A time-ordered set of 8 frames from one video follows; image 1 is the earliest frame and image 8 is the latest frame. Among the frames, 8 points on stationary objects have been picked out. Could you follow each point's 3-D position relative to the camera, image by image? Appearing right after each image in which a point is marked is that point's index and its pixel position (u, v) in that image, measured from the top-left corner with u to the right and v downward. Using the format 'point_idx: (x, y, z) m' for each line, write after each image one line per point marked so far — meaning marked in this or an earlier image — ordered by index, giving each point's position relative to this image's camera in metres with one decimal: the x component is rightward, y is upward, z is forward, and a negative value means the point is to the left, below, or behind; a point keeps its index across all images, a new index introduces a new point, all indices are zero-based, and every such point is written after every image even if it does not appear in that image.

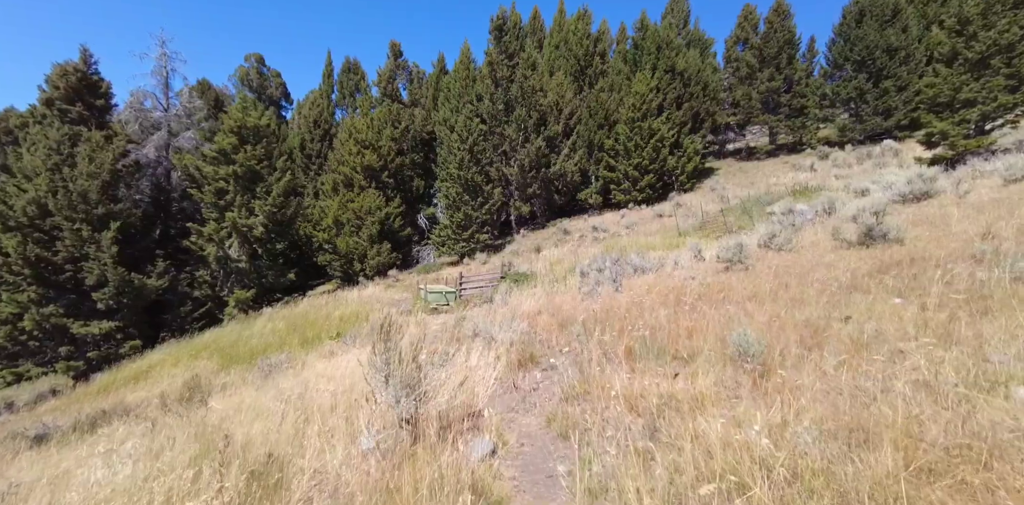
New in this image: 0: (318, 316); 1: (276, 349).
0: (-6.5, -2.2, +15.6) m
1: (-6.3, -2.6, +12.3) m
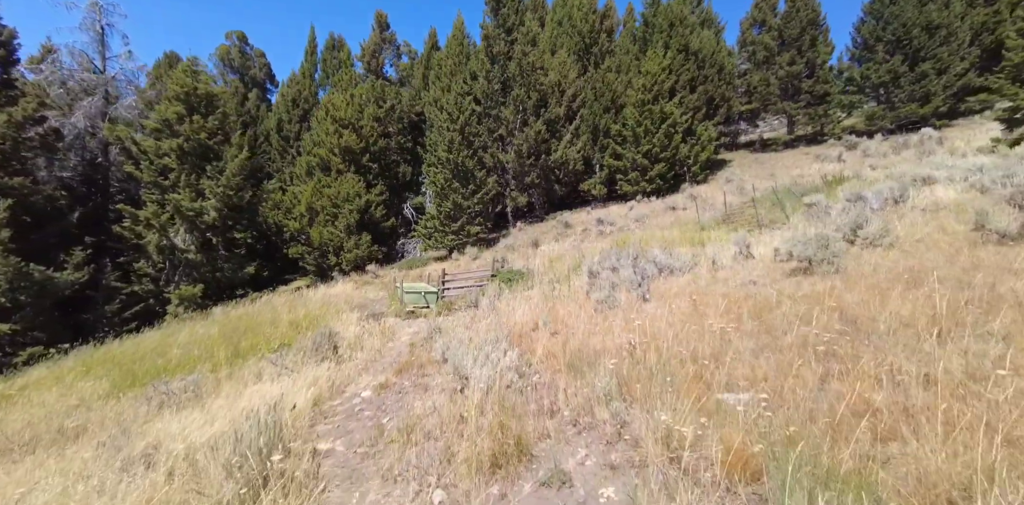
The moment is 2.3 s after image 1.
0: (-6.7, -1.9, +12.9) m
1: (-6.5, -2.4, +9.6) m
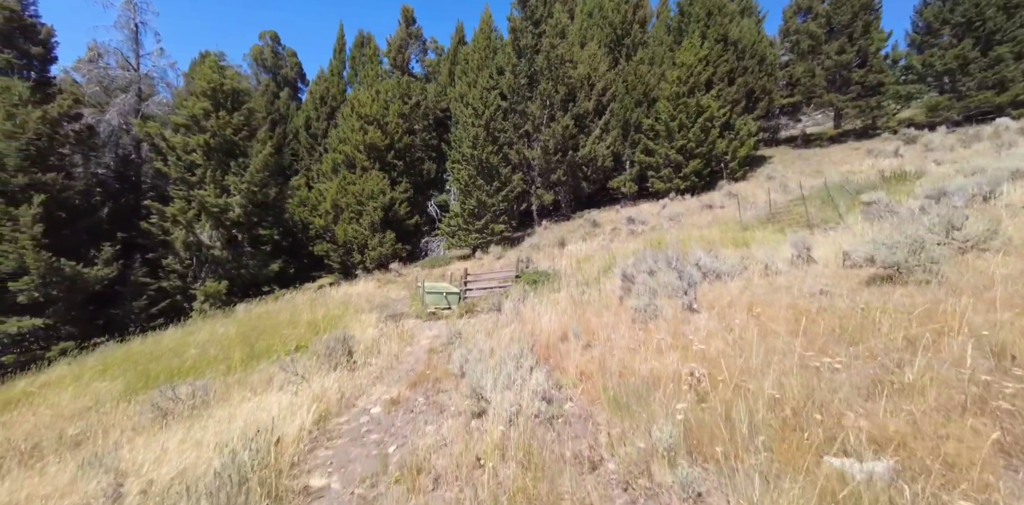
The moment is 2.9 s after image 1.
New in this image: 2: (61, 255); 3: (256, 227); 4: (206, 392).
0: (-6.0, -1.8, +12.5) m
1: (-6.0, -2.3, +9.2) m
2: (-14.3, -0.1, +14.8) m
3: (-10.7, +1.1, +19.5) m
4: (-4.9, -2.2, +7.5) m
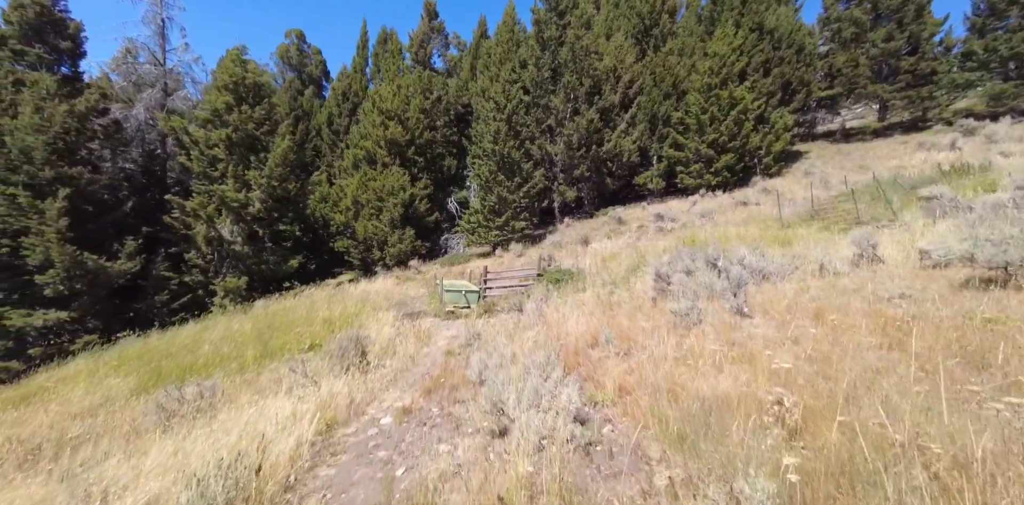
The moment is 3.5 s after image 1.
0: (-5.5, -1.7, +12.2) m
1: (-5.6, -2.2, +8.9) m
2: (-13.6, +0.1, +14.8) m
3: (-9.8, +1.2, +19.4) m
4: (-4.6, -2.1, +7.1) m
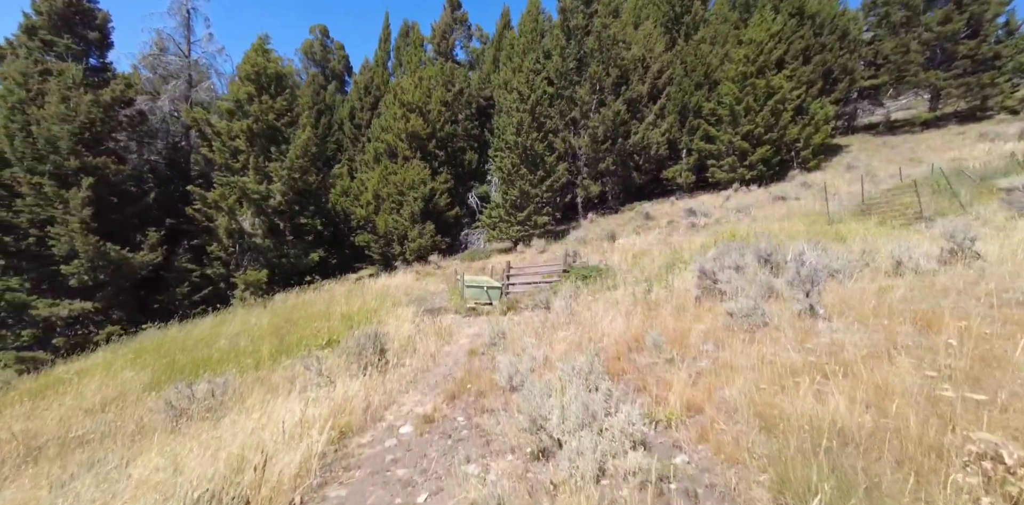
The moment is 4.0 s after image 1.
0: (-4.8, -1.5, +11.8) m
1: (-5.1, -2.0, +8.5) m
2: (-12.8, +0.4, +14.7) m
3: (-8.8, +1.5, +19.1) m
4: (-4.2, -2.0, +6.7) m
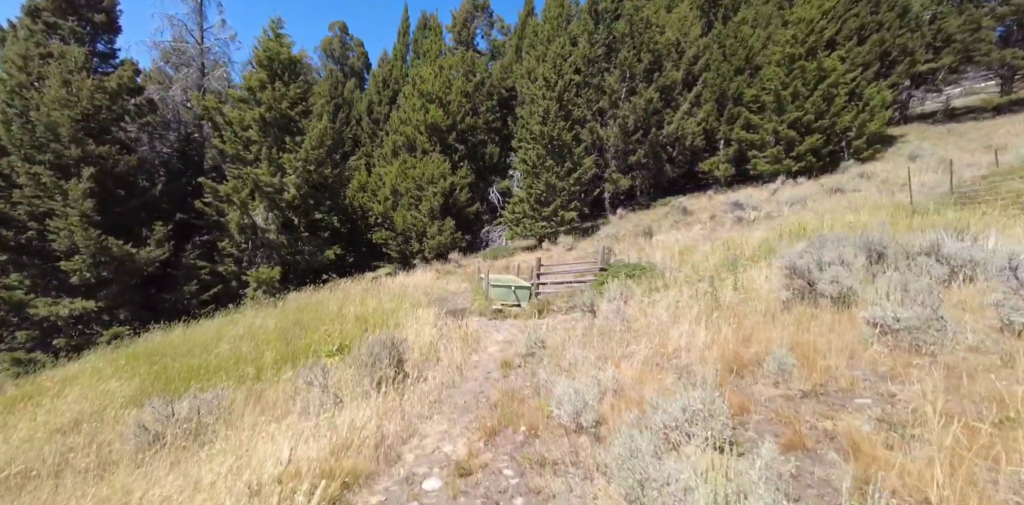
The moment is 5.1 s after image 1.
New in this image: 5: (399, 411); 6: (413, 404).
0: (-4.1, -1.4, +10.7) m
1: (-4.5, -1.9, +7.4) m
2: (-12.0, +0.5, +13.9) m
3: (-7.8, +1.7, +18.1) m
4: (-3.6, -1.9, +5.5) m
5: (-1.2, -1.6, +4.9) m
6: (-1.1, -1.7, +5.3) m
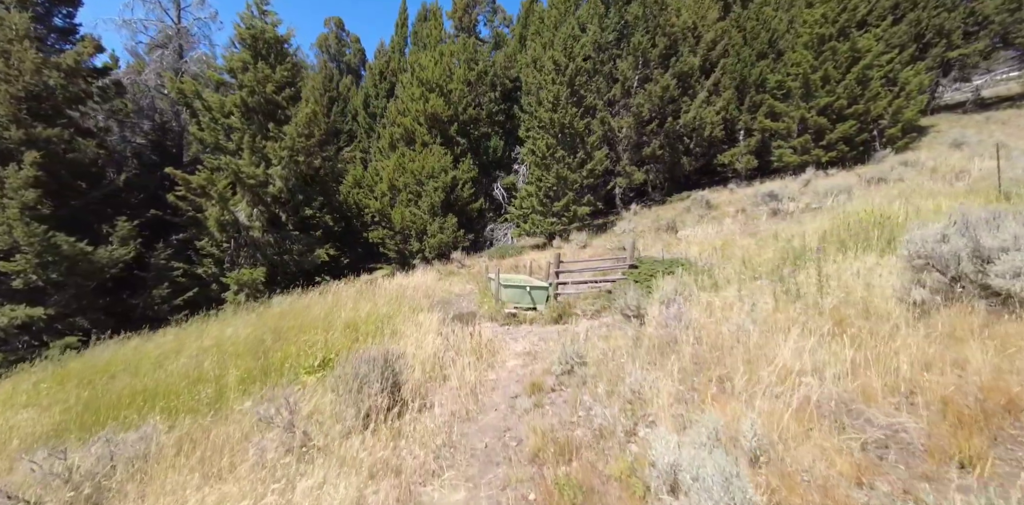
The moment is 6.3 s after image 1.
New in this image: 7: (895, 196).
0: (-3.7, -1.3, +9.0) m
1: (-4.1, -1.8, +5.7) m
2: (-11.6, +0.6, +12.3) m
3: (-7.5, +1.7, +16.5) m
4: (-3.2, -1.8, +3.9) m
5: (-0.8, -1.5, +3.2) m
6: (-0.7, -1.5, +3.6) m
7: (+9.3, +1.3, +11.0) m
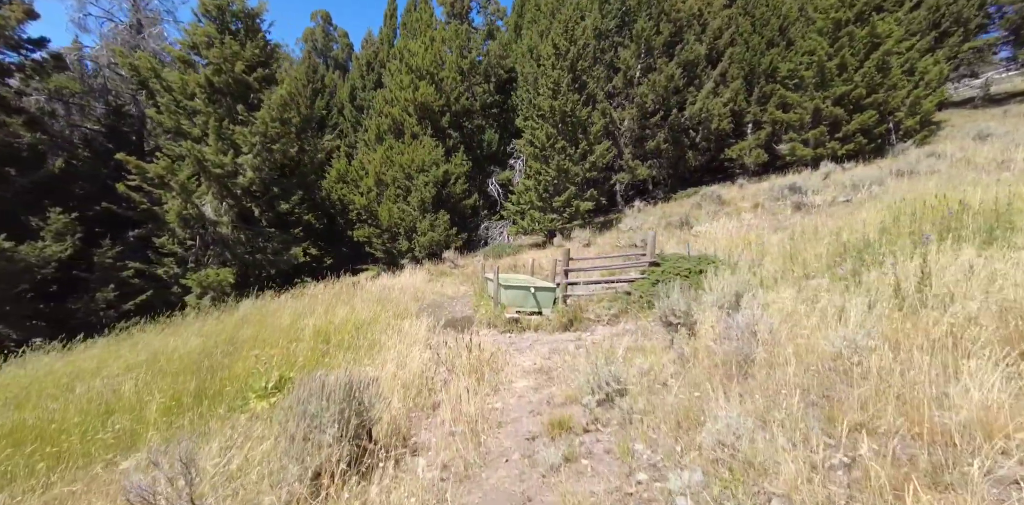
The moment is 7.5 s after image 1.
0: (-3.7, -1.2, +7.5) m
1: (-4.0, -1.7, +4.2) m
2: (-11.6, +0.6, +10.6) m
3: (-7.5, +1.7, +14.9) m
4: (-3.1, -1.6, +2.4) m
5: (-0.7, -1.4, +1.8) m
6: (-0.6, -1.4, +2.1) m
7: (+9.3, +1.4, +9.7) m
